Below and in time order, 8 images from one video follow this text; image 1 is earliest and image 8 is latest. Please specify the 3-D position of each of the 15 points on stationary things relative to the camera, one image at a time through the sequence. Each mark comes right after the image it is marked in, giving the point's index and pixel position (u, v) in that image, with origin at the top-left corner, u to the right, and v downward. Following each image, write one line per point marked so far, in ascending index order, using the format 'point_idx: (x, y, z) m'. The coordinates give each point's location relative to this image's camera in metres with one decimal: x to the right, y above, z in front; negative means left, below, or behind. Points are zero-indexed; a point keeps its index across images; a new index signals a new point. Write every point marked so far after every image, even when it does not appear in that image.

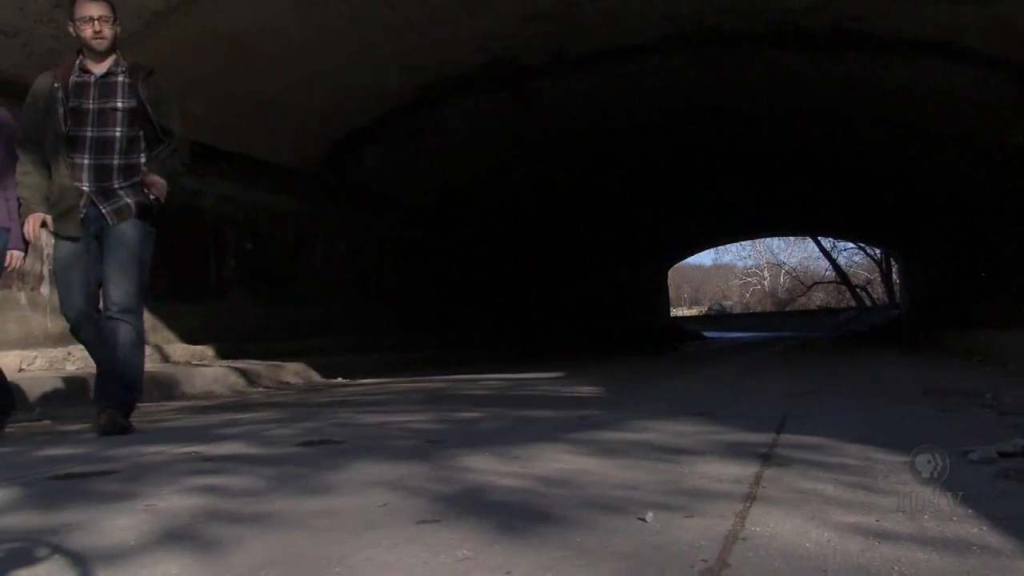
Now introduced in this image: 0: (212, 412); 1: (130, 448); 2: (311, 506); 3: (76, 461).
0: (-5.2, -2.1, +6.1) m
1: (-4.8, -2.0, +4.5) m
2: (-2.2, -2.4, +3.7) m
3: (-5.0, -2.0, +4.0) m
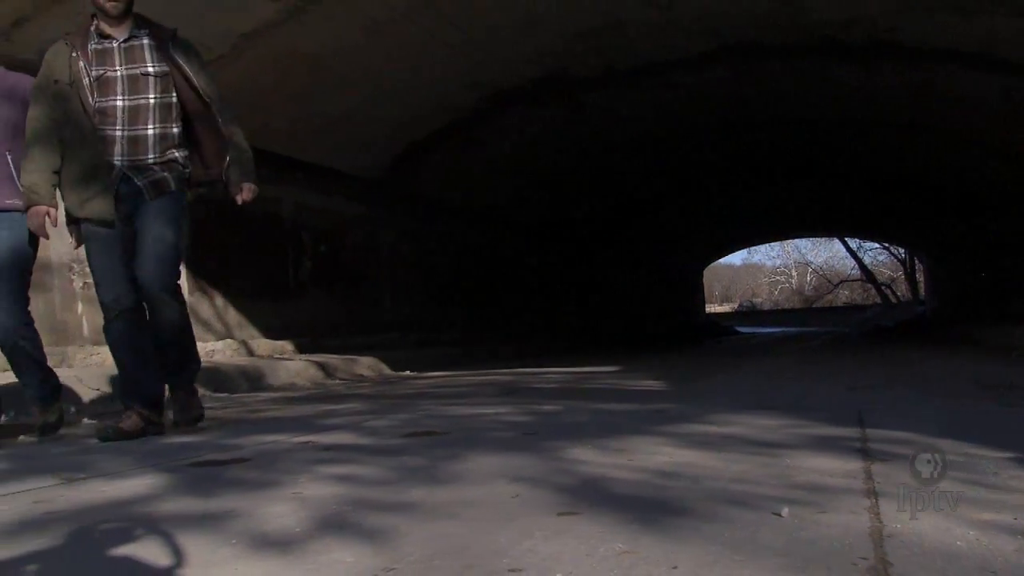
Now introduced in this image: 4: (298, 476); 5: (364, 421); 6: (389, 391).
0: (-3.6, -2.0, +6.1) m
1: (-3.2, -1.9, +4.4) m
2: (-0.7, -2.2, +3.6) m
3: (-3.5, -1.9, +4.0) m
4: (-2.2, -2.0, +3.6) m
5: (-2.2, -2.0, +5.2) m
6: (-2.4, -2.1, +7.0) m
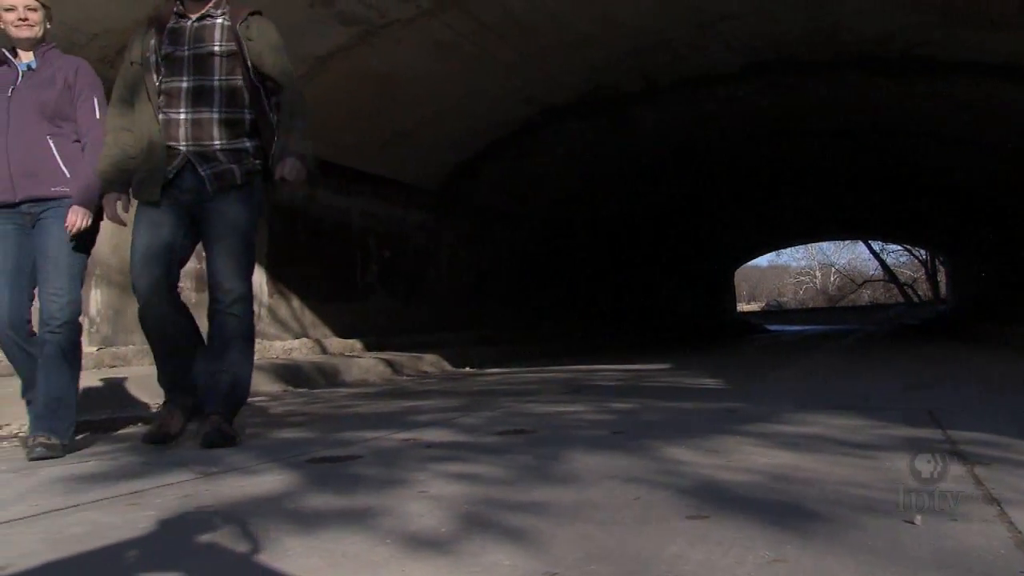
0: (-2.3, -1.9, +6.1) m
1: (-1.9, -1.8, +4.4) m
2: (+0.6, -2.1, +3.4) m
3: (-2.2, -1.8, +4.0) m
4: (-1.0, -1.9, +3.6) m
5: (-0.8, -1.9, +5.2) m
6: (-1.0, -2.0, +7.0) m
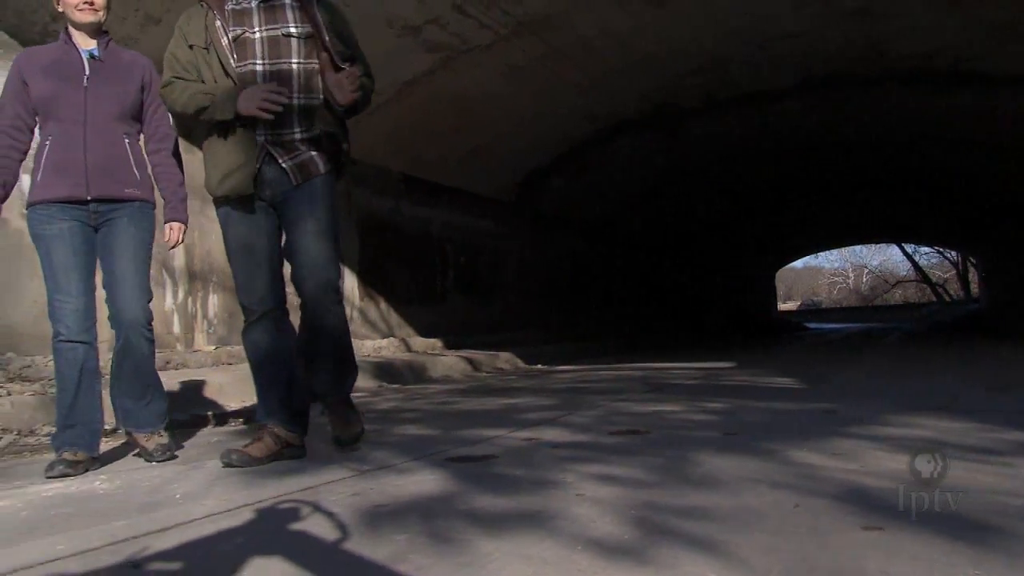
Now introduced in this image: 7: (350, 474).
0: (-0.7, -1.8, +6.0) m
1: (-0.4, -1.8, +4.3) m
2: (+2.0, -2.0, +3.2) m
3: (-0.7, -1.7, +3.9) m
4: (+0.5, -1.8, +3.4) m
5: (+0.7, -1.9, +5.0) m
6: (+0.7, -1.9, +6.8) m
7: (-1.5, -1.7, +3.2) m
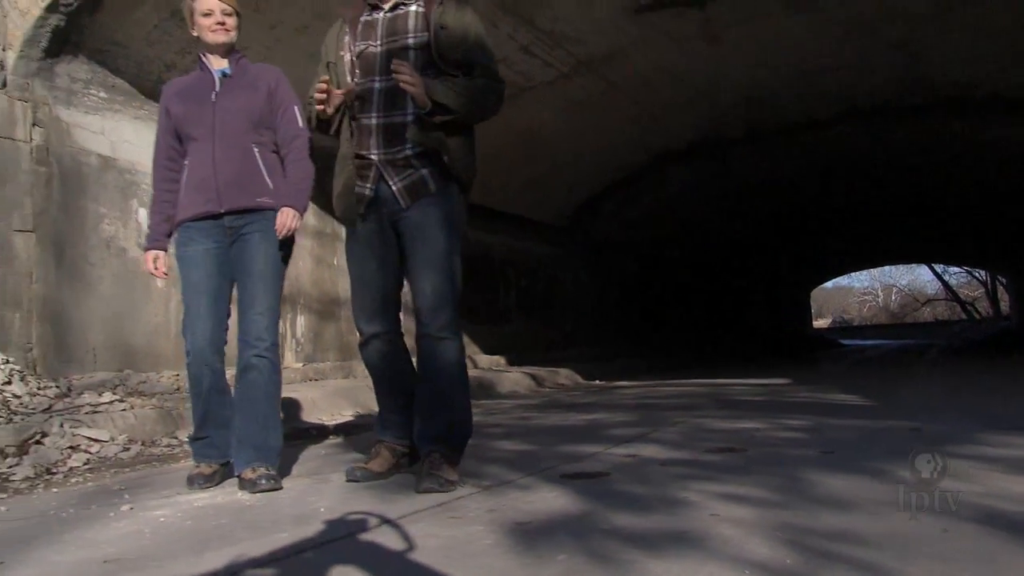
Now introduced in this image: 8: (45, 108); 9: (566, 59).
0: (+0.6, -2.1, +5.9) m
1: (+0.8, -1.9, +4.2) m
2: (+3.2, -2.1, +3.0) m
3: (+0.5, -1.9, +3.8) m
4: (+1.6, -1.9, +3.3) m
5: (+1.9, -2.0, +4.8) m
6: (+2.0, -2.2, +6.7) m
7: (-0.3, -1.8, +3.2) m
8: (-6.2, +2.3, +4.7) m
9: (+1.1, +4.5, +6.9) m
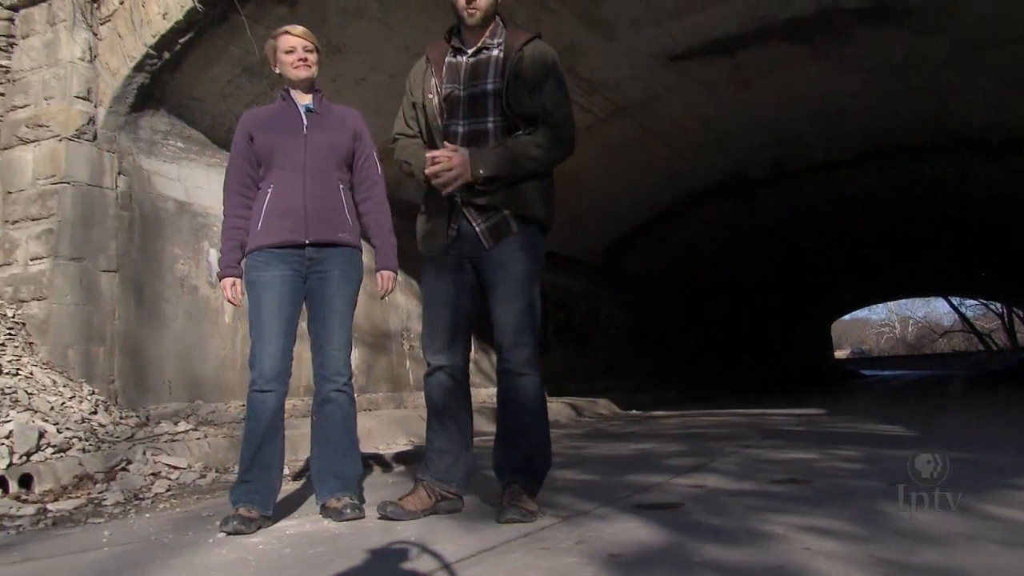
0: (+1.3, -2.5, +5.8) m
1: (+1.5, -2.2, +4.1) m
2: (+3.9, -2.3, +2.9) m
3: (+1.2, -2.2, +3.7) m
4: (+2.3, -2.2, +3.2) m
5: (+2.7, -2.4, +4.7) m
6: (+2.7, -2.7, +6.5) m
7: (+0.4, -2.0, +3.1) m
8: (-5.5, +1.9, +5.1) m
9: (+1.8, +3.9, +7.3) m
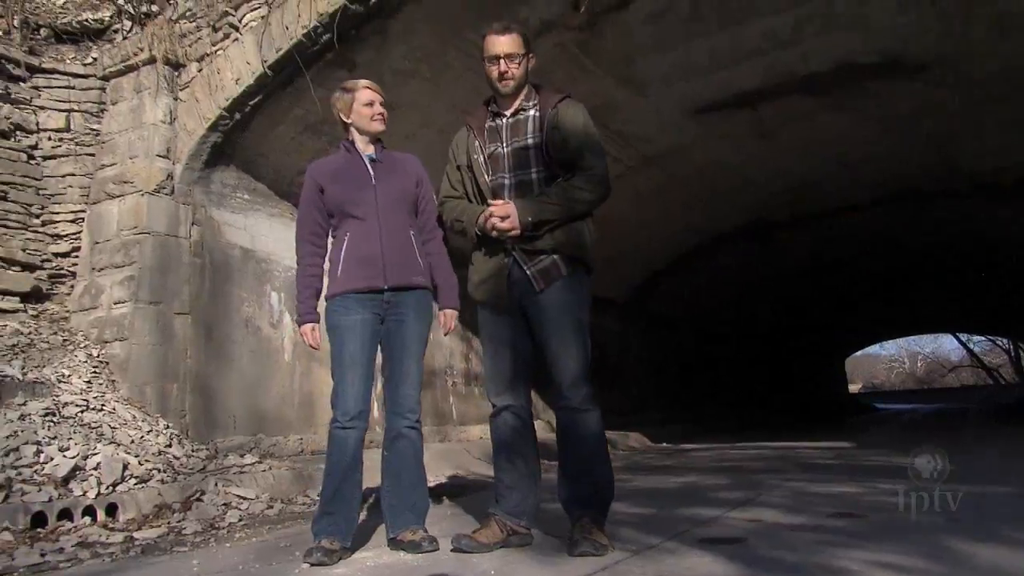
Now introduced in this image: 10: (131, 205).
0: (+2.0, -3.1, +5.8) m
1: (+2.1, -2.6, +4.1) m
2: (+4.5, -2.6, +2.9) m
3: (+1.8, -2.6, +3.8) m
4: (+3.0, -2.5, +3.2) m
5: (+3.3, -2.9, +4.7) m
6: (+3.4, -3.3, +6.5) m
7: (+1.0, -2.4, +3.1) m
8: (-4.9, +1.3, +5.5) m
9: (+2.5, +3.2, +7.8) m
10: (-5.8, +1.3, +5.2) m
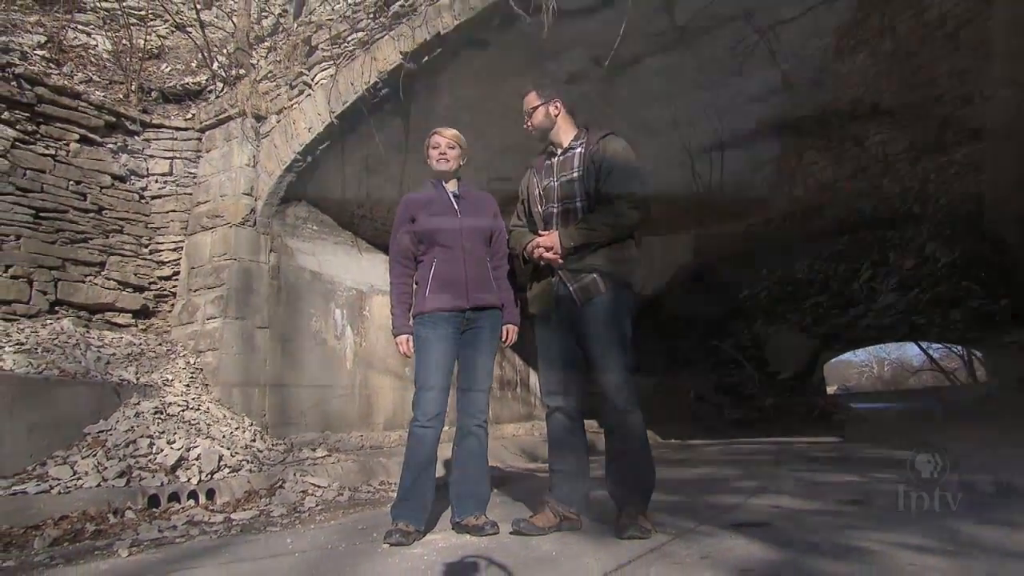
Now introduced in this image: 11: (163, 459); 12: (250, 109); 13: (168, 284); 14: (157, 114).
0: (+2.7, -3.3, +6.2) m
1: (+2.7, -2.8, +4.5) m
2: (+5.1, -2.6, +3.2) m
3: (+2.4, -2.7, +4.2) m
4: (+3.6, -2.6, +3.6) m
5: (+4.0, -3.0, +5.1) m
6: (+4.1, -3.6, +6.8) m
7: (+1.6, -2.5, +3.6) m
8: (-4.3, +0.9, +6.4) m
9: (+3.1, +2.8, +8.6) m
10: (-5.2, +0.9, +6.2) m
11: (-4.7, -2.3, +4.7) m
12: (-5.0, +3.4, +6.7) m
13: (-6.3, +0.1, +6.3) m
14: (-6.9, +3.4, +6.7) m
